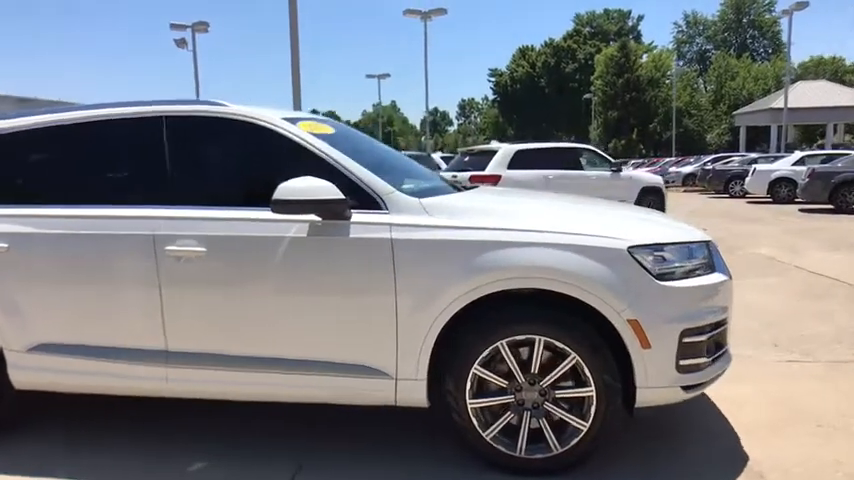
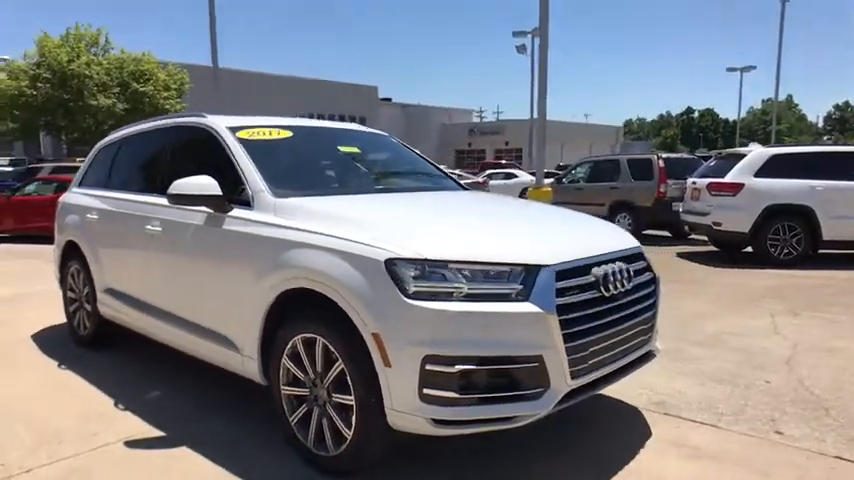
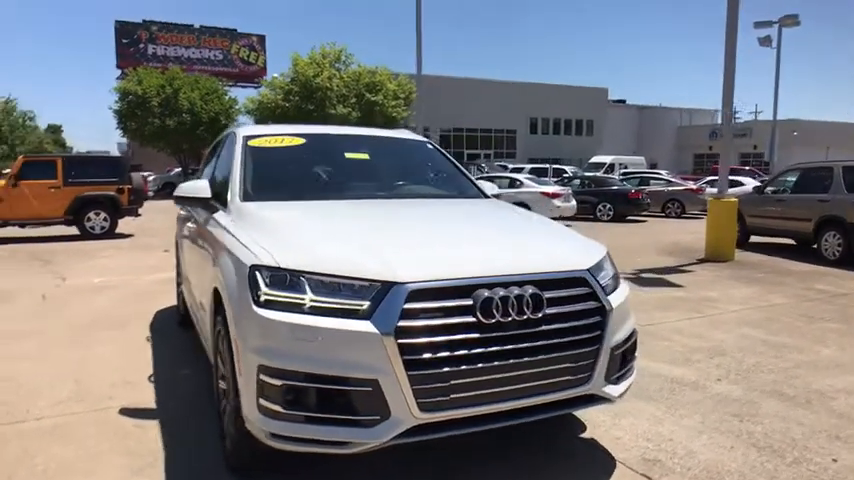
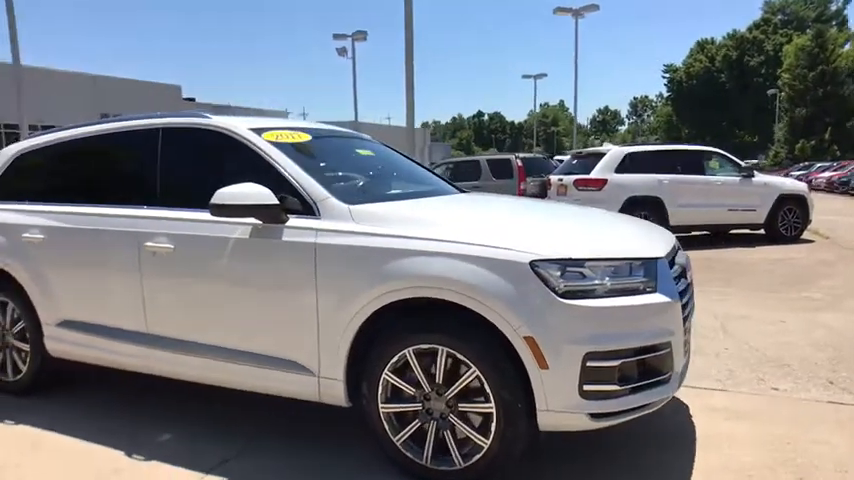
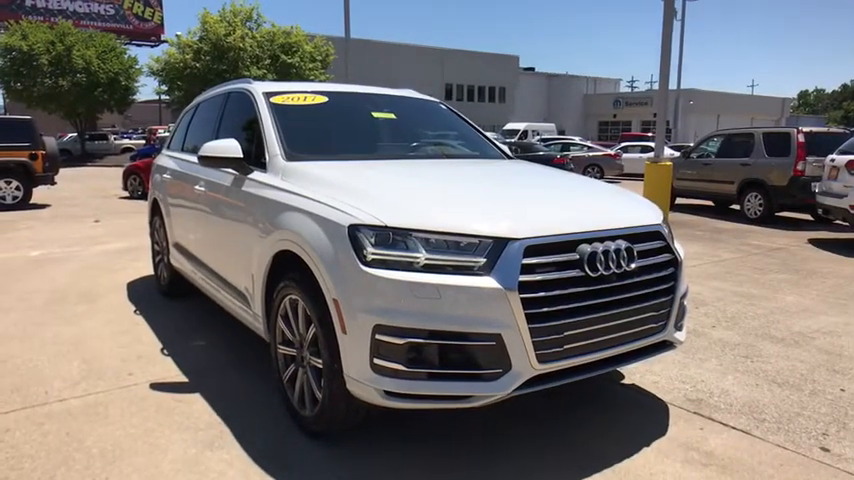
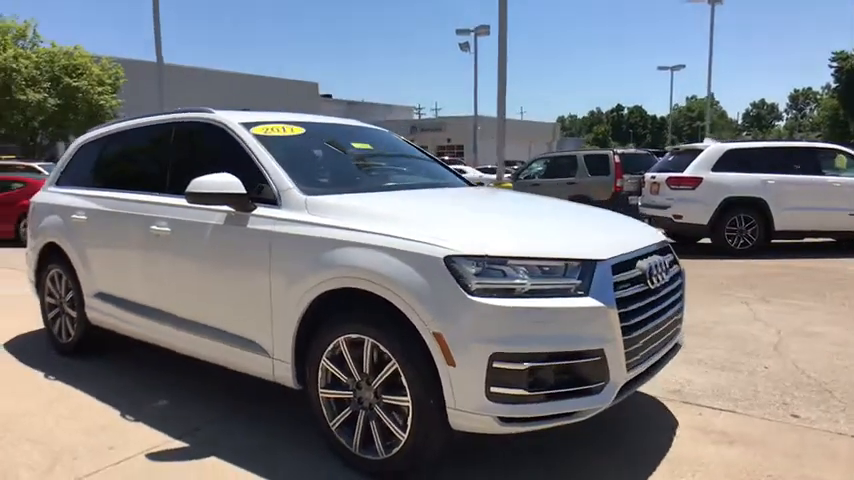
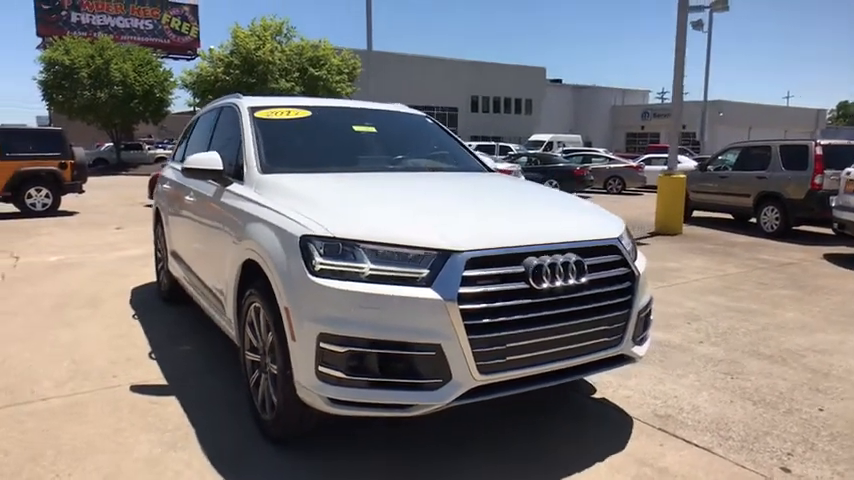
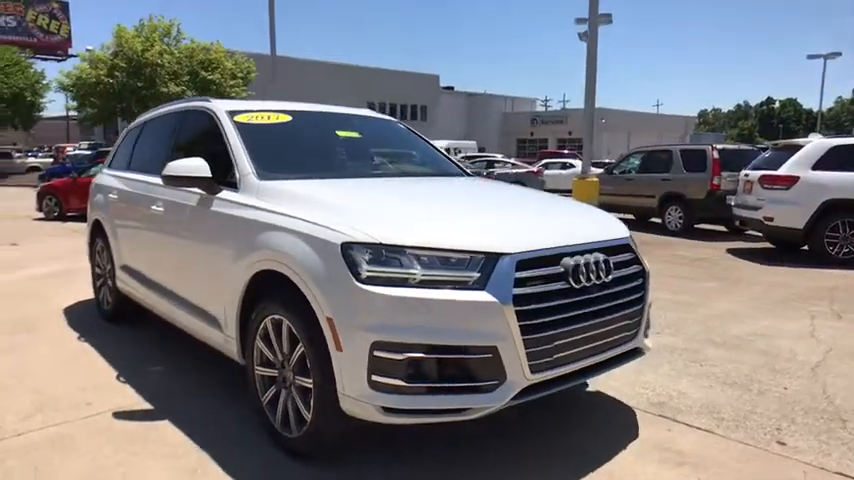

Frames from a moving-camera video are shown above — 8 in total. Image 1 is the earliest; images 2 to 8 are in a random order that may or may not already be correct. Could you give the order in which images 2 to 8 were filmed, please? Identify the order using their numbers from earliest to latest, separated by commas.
4, 6, 2, 8, 5, 7, 3
